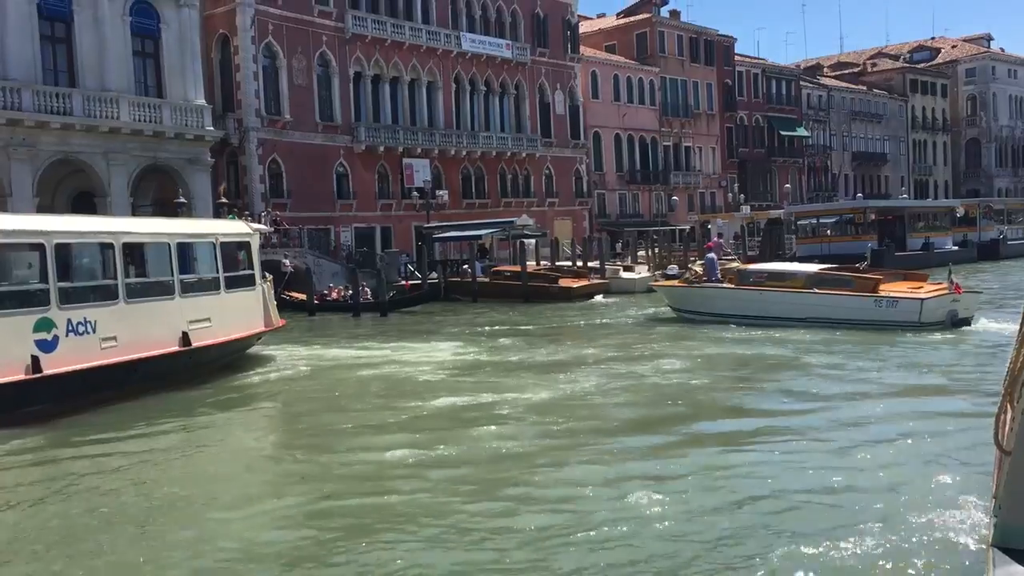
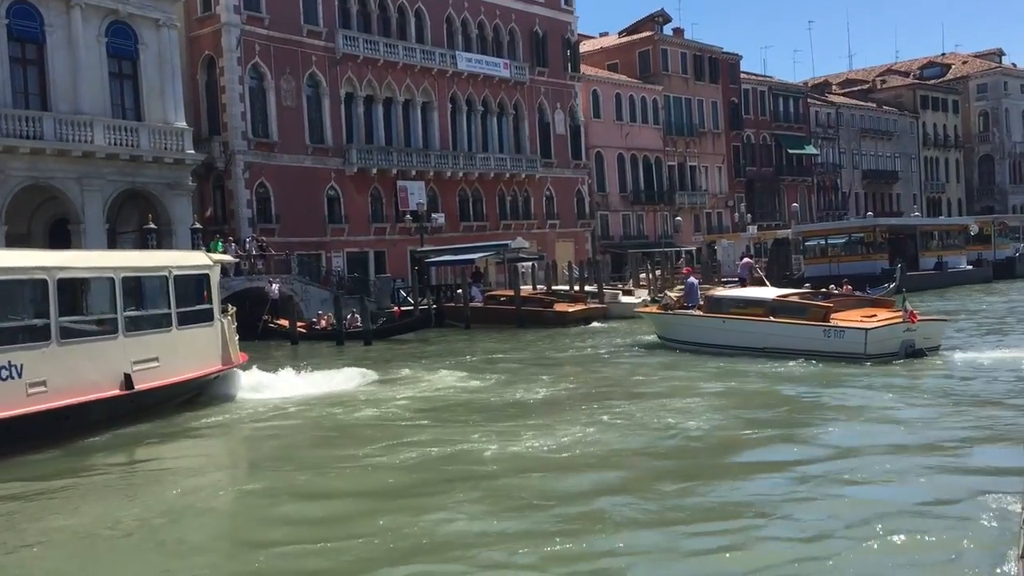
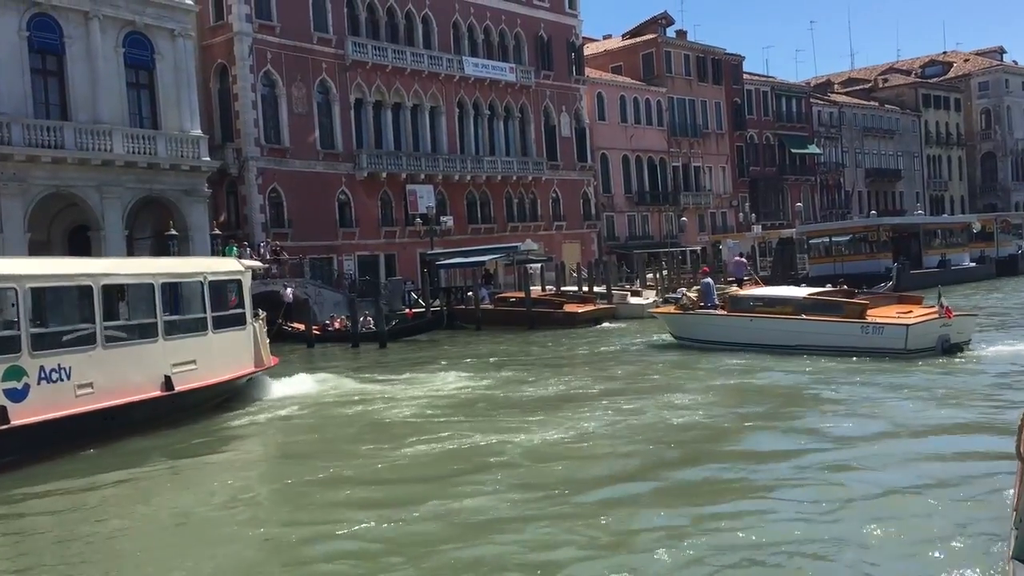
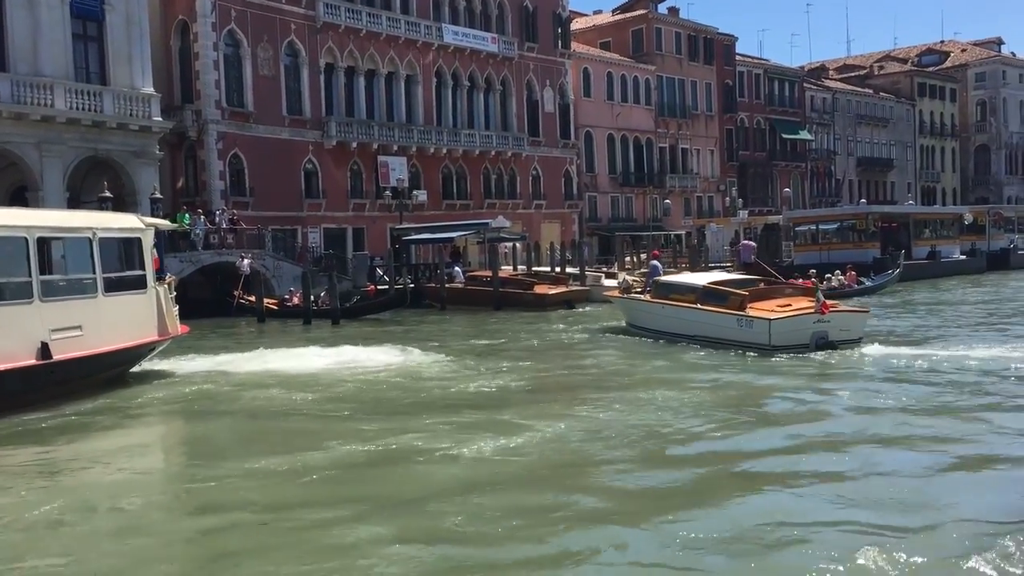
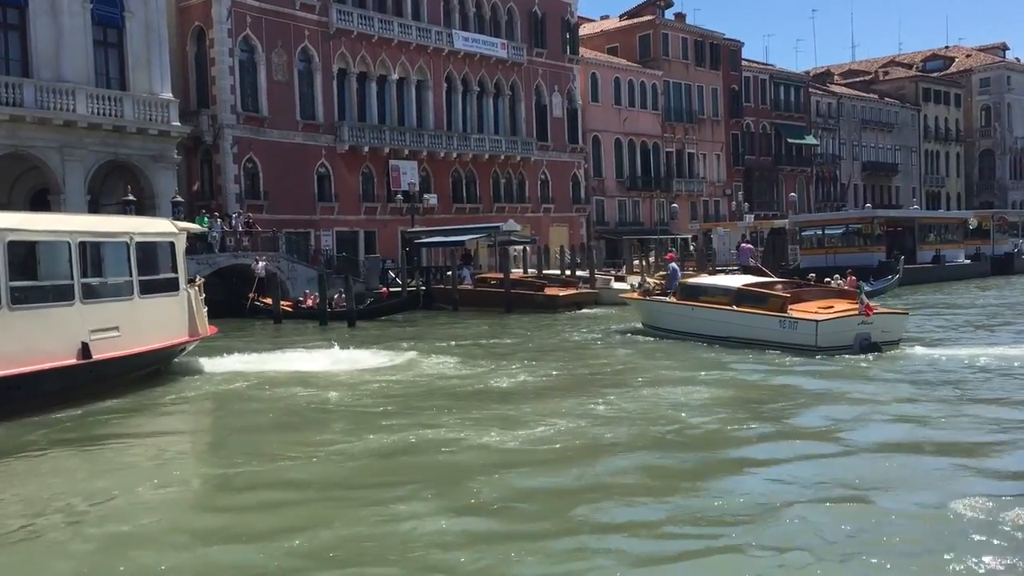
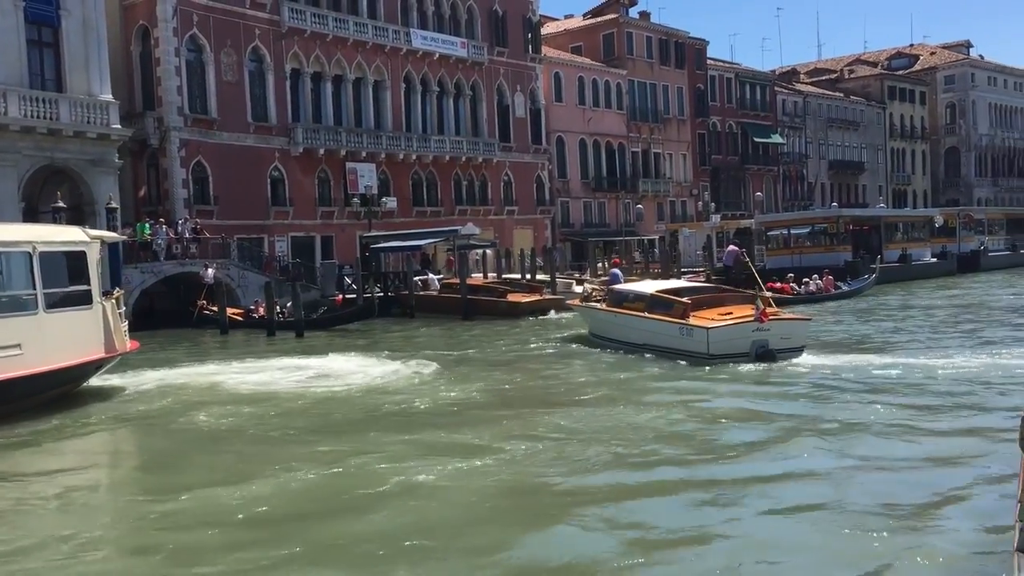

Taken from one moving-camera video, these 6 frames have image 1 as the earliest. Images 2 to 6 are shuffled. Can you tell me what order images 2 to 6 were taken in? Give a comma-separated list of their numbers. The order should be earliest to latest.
3, 2, 5, 4, 6
